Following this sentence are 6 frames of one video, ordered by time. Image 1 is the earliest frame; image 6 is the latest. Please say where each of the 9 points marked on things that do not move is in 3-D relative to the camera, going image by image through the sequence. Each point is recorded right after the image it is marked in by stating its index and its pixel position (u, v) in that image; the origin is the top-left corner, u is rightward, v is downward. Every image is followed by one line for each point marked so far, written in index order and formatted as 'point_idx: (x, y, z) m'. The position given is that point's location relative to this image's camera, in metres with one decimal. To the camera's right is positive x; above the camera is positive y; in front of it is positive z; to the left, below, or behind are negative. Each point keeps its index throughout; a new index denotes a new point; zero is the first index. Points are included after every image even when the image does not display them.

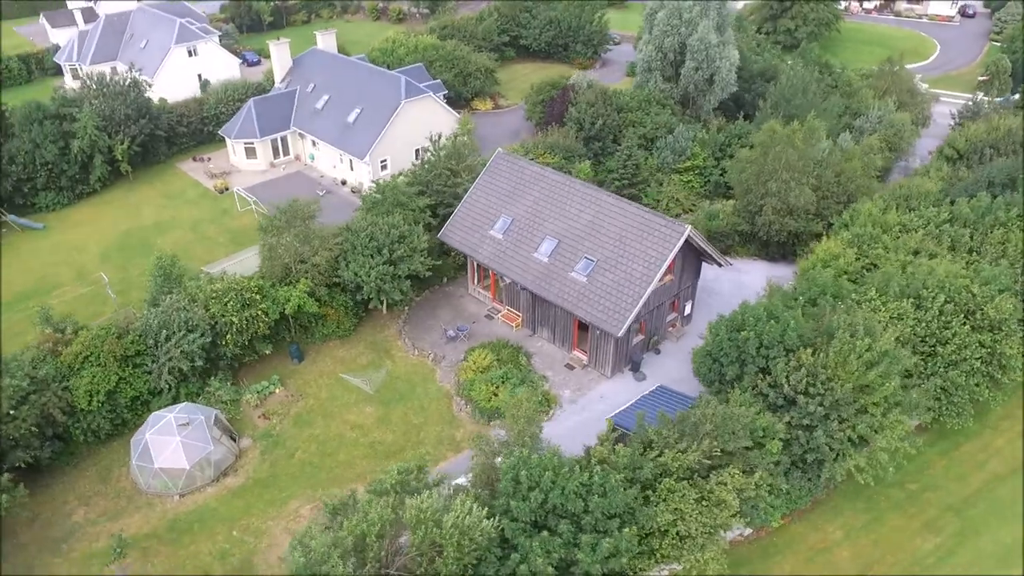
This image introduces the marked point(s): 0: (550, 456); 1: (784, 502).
0: (+0.8, -3.8, +16.2) m
1: (+7.0, -5.5, +18.6) m
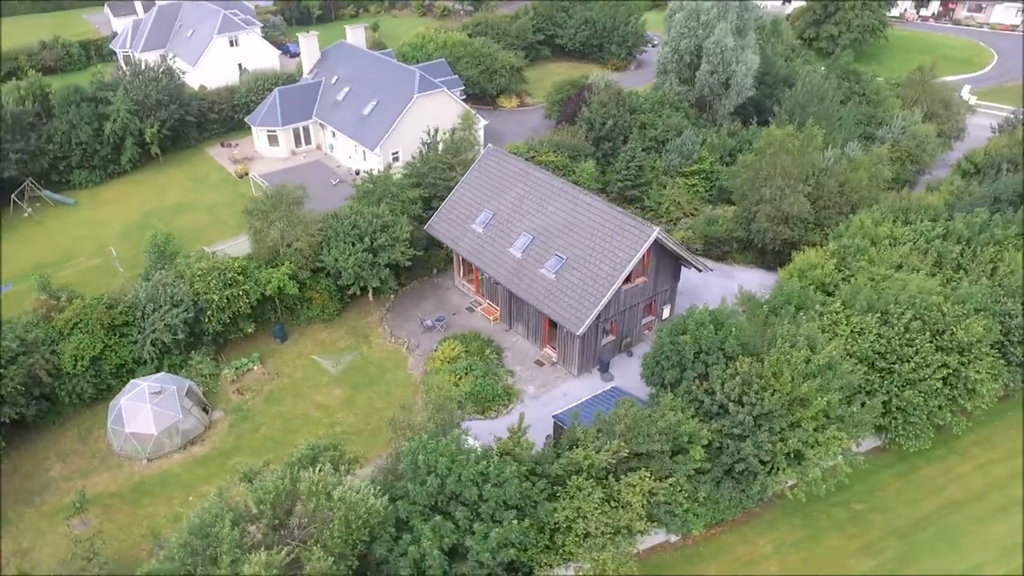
0: (-1.3, -3.6, +16.5) m
1: (+5.0, -5.6, +18.3) m
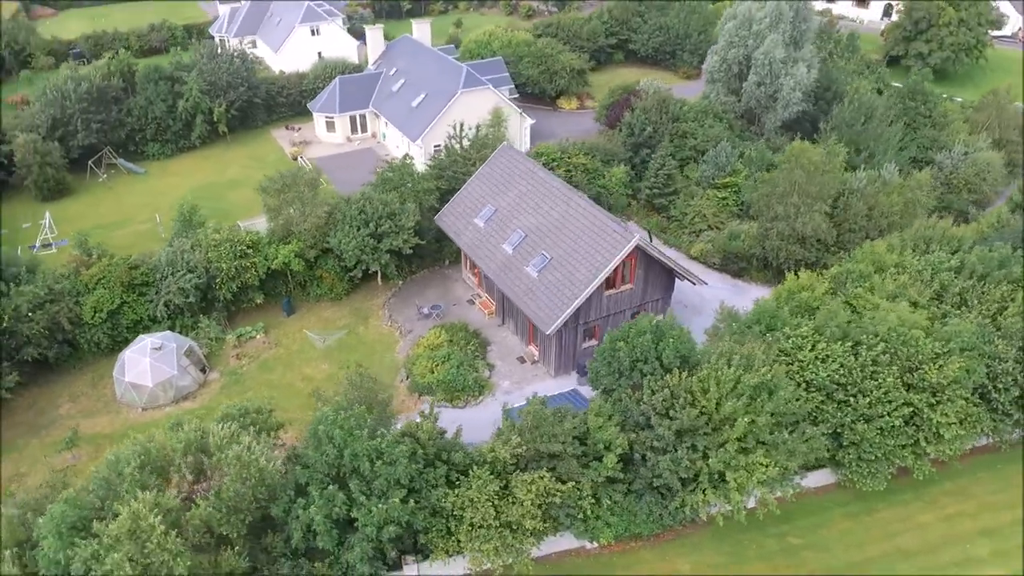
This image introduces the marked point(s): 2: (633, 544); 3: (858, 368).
0: (-3.5, -3.2, +17.1) m
1: (+2.7, -5.8, +18.1) m
2: (+3.2, -6.7, +18.9) m
3: (+9.5, -2.2, +19.6) m
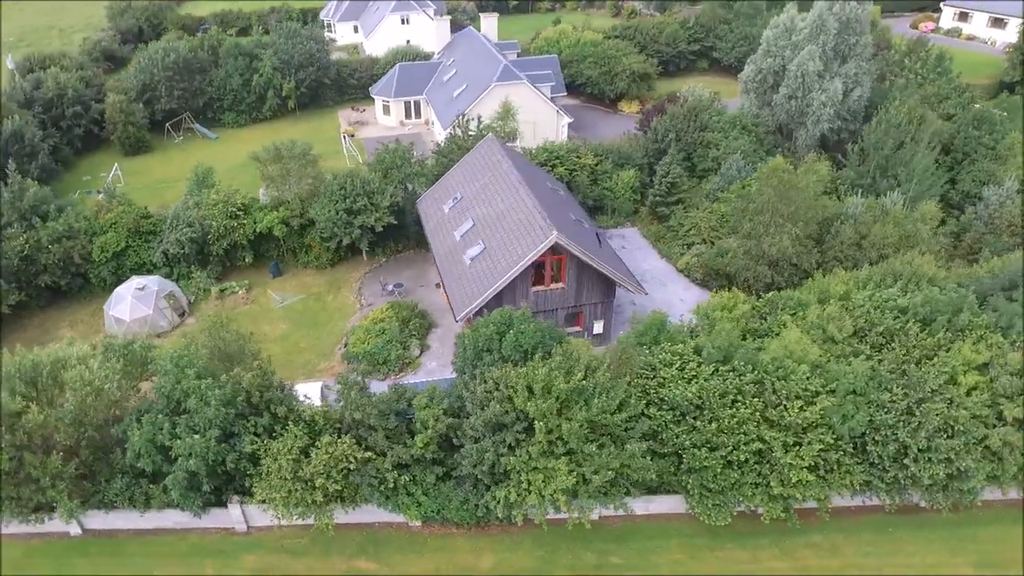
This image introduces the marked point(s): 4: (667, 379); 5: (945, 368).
0: (-8.0, -2.0, +18.7) m
1: (-2.0, -5.5, +18.4) m
2: (-1.5, -6.4, +19.1) m
3: (+5.3, -2.7, +18.5) m
4: (+4.1, -2.4, +19.2) m
5: (+11.6, -2.1, +19.3) m
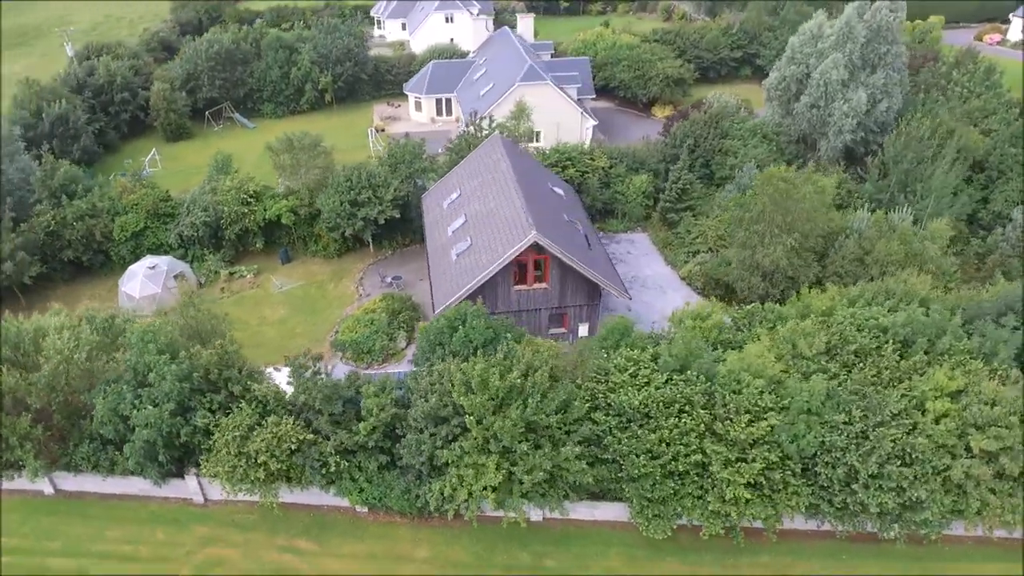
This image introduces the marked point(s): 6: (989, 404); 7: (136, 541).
0: (-9.3, -1.5, +19.5) m
1: (-3.6, -5.2, +18.7) m
2: (-3.1, -6.2, +19.4) m
3: (+3.8, -2.9, +18.1) m
4: (+2.8, -2.5, +18.9) m
5: (+10.2, -2.7, +18.4) m
6: (+11.8, -2.9, +17.9) m
7: (-9.8, -6.6, +18.9) m
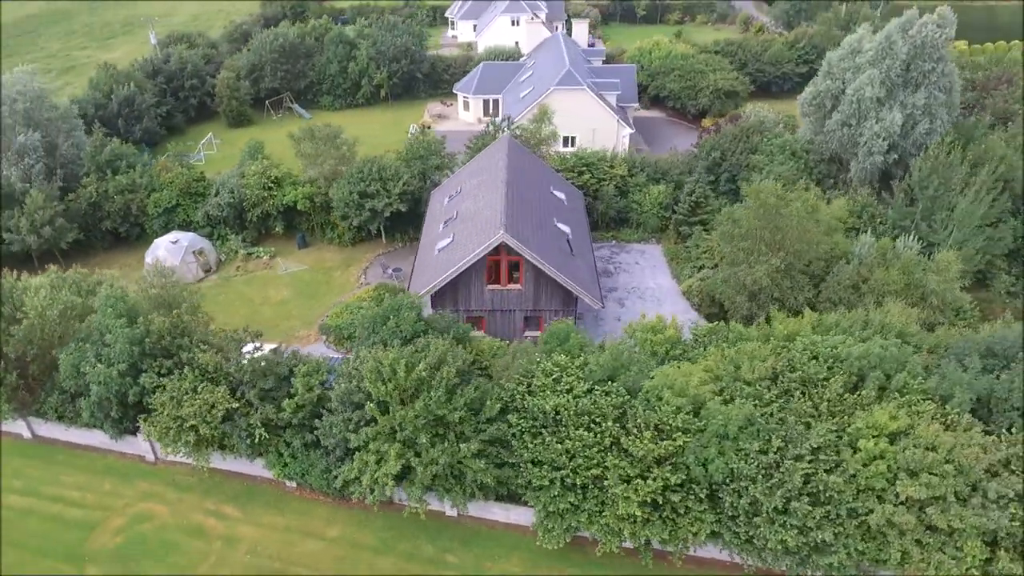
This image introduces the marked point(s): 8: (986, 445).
0: (-11.0, -0.6, +20.9) m
1: (-5.8, -4.8, +19.3) m
2: (-5.3, -5.8, +20.0) m
3: (+1.6, -3.0, +17.8) m
4: (+0.7, -2.6, +18.8) m
5: (+8.0, -3.4, +17.2) m
6: (+9.5, -3.7, +16.6) m
7: (-12.0, -5.6, +20.3) m
8: (+10.8, -3.6, +16.4) m
